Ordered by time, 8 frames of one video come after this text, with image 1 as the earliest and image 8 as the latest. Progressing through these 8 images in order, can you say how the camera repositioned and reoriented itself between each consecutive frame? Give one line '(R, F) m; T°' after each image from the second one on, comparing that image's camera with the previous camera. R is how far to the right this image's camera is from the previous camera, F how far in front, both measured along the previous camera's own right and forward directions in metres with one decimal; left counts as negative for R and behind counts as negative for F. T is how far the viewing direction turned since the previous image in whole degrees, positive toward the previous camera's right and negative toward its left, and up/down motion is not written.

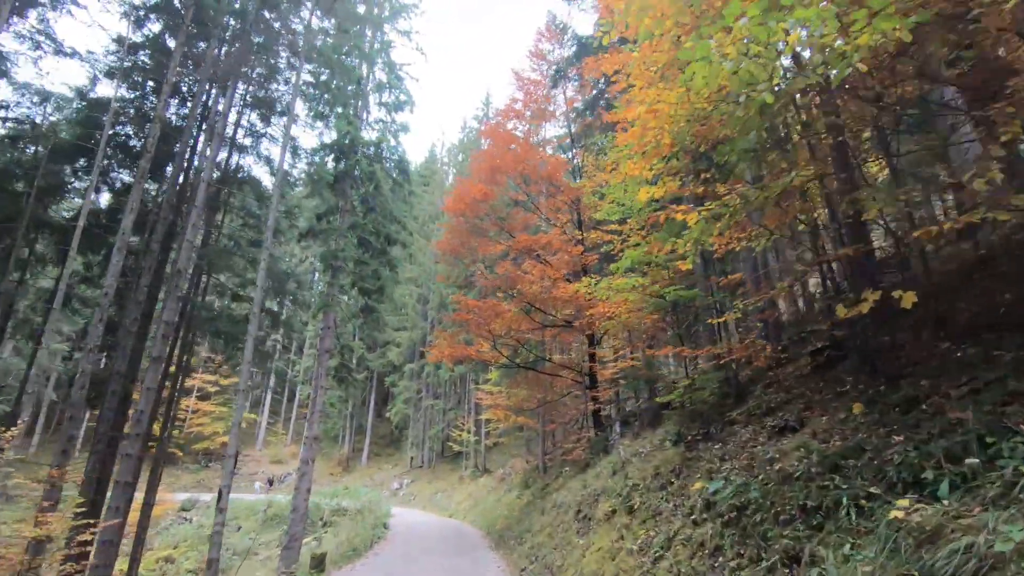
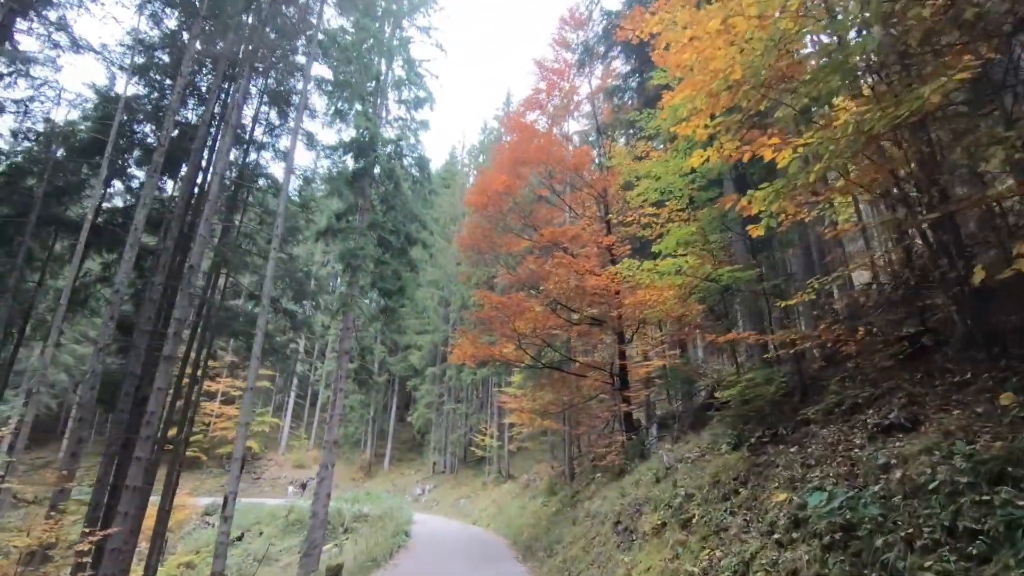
(-0.1, +0.6) m; -2°
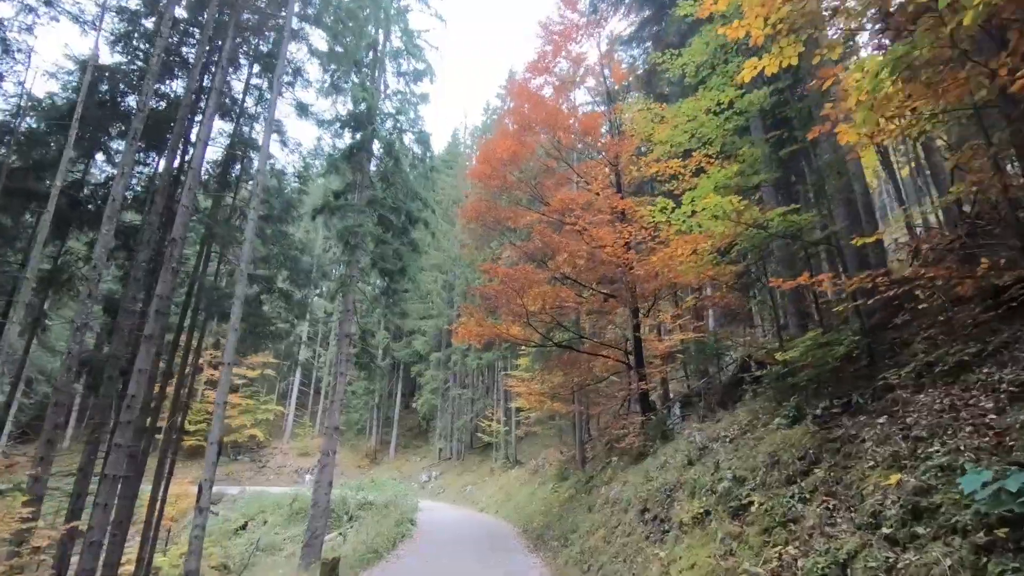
(-0.1, +0.7) m; 0°
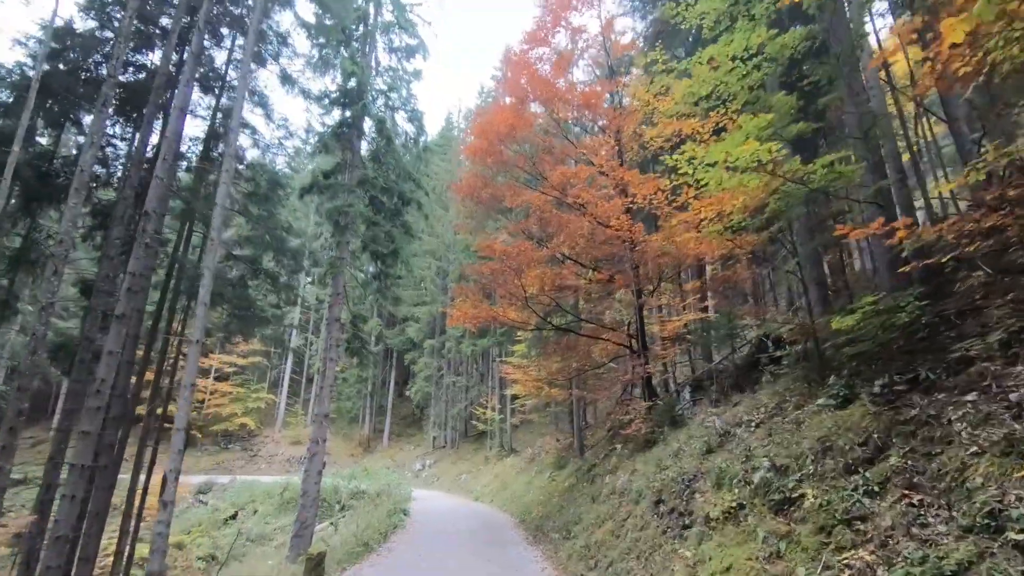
(-0.1, +0.5) m; +1°
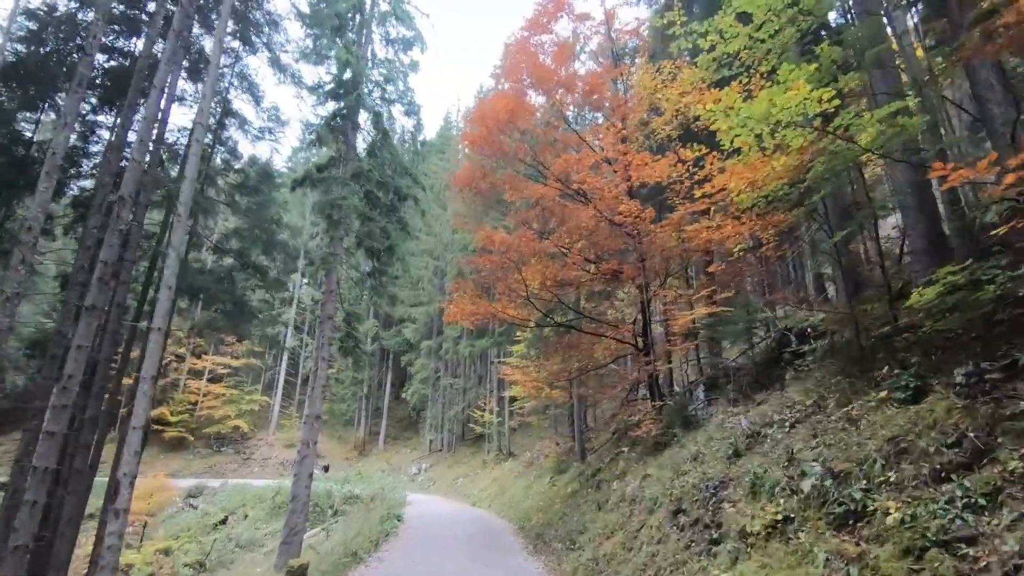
(0.0, +0.5) m; 0°
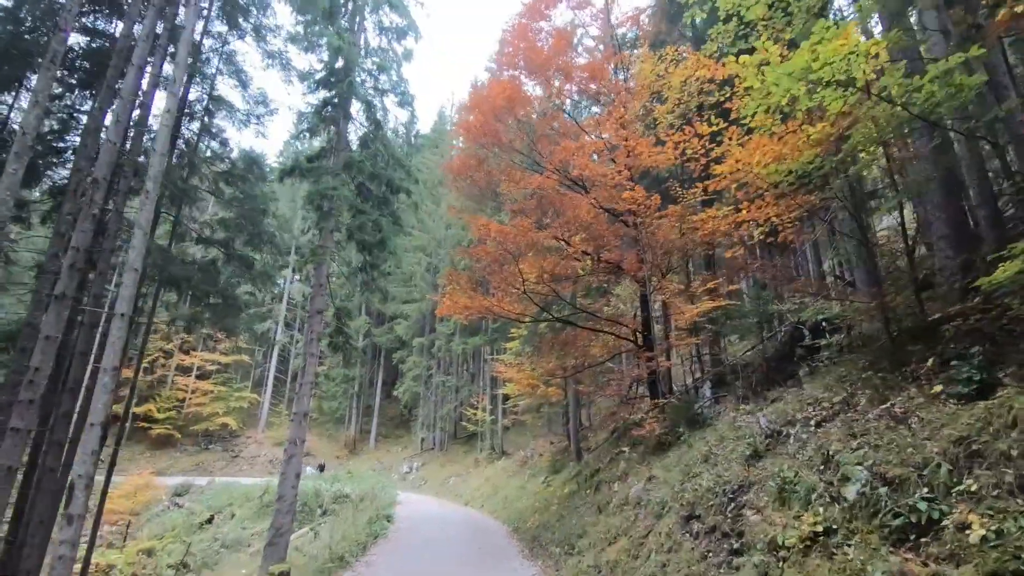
(0.0, +0.4) m; +1°
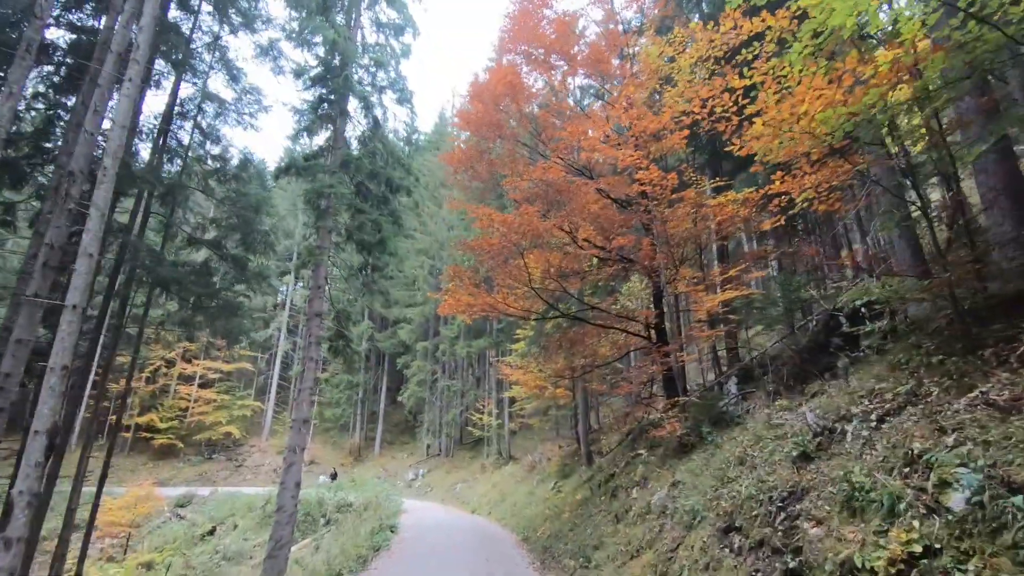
(0.0, +0.5) m; 0°
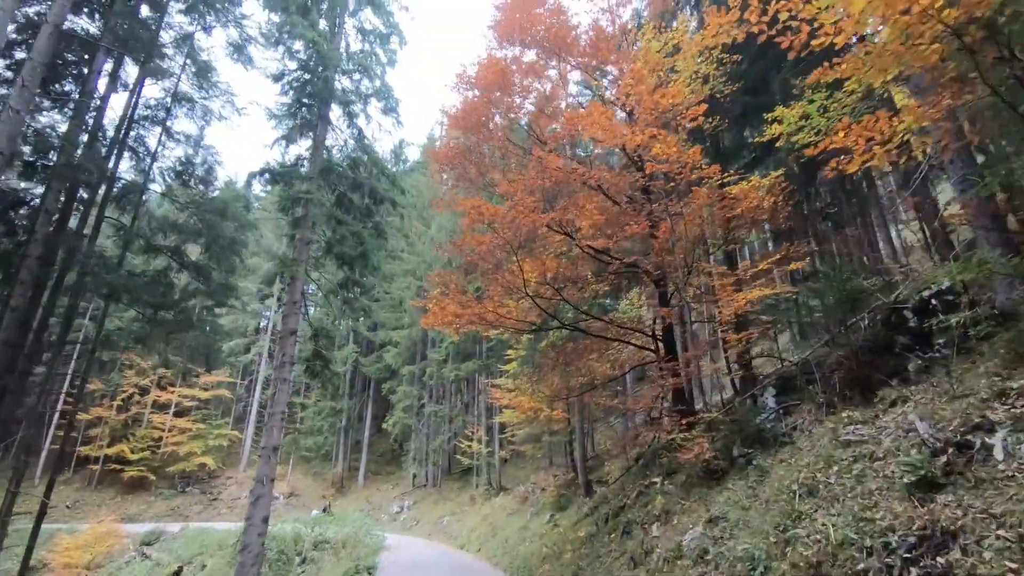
(0.0, +0.9) m; +1°
